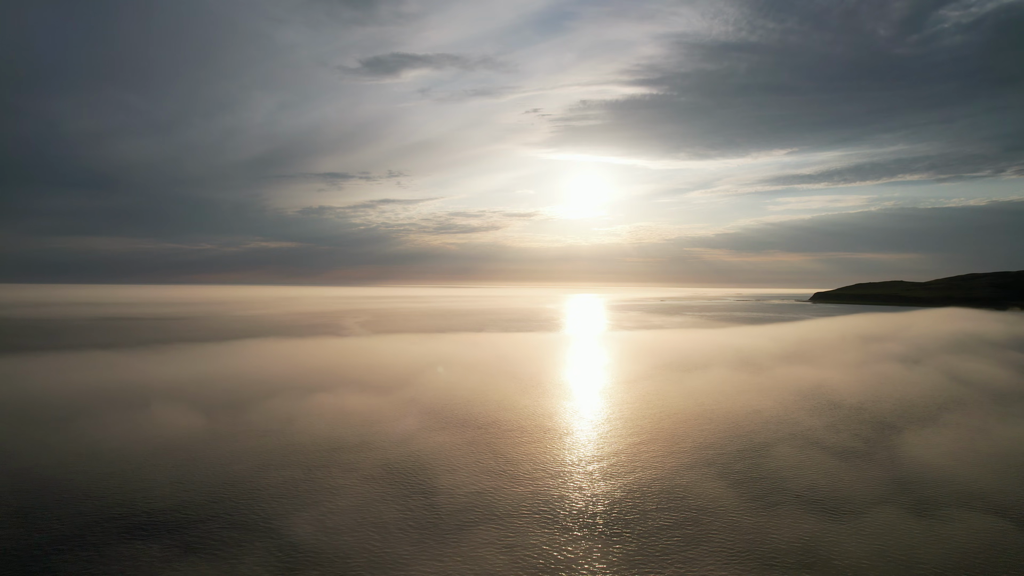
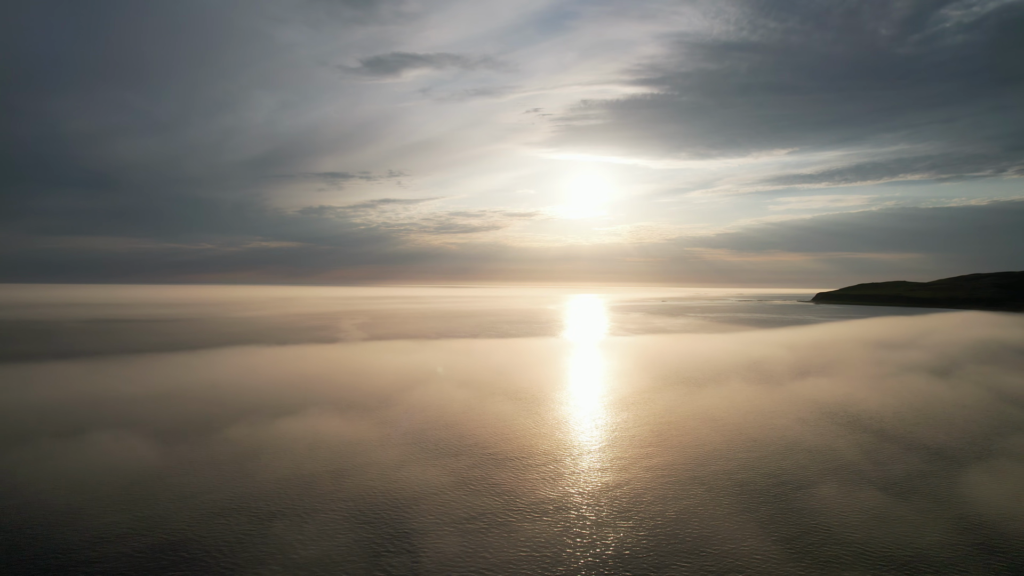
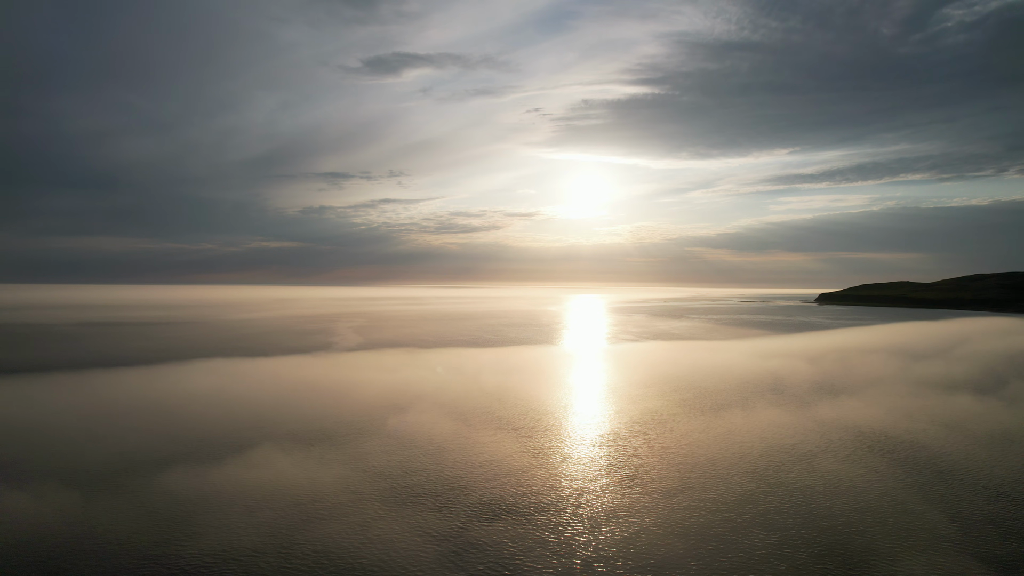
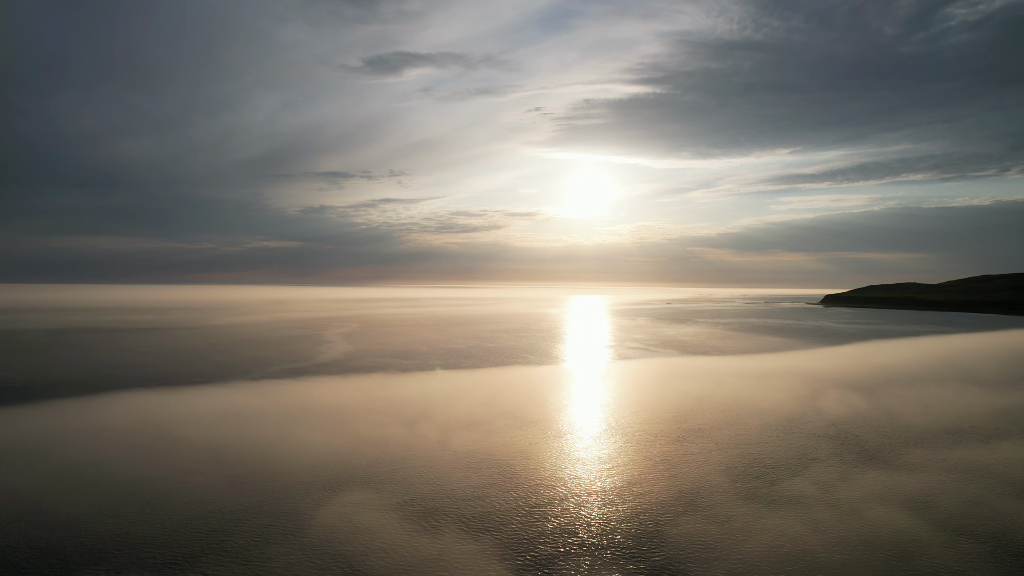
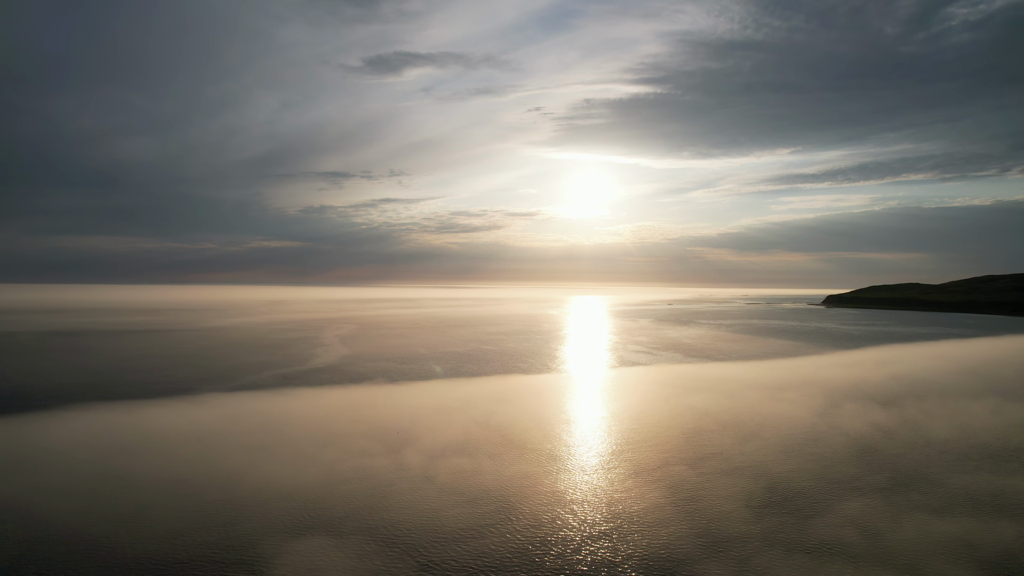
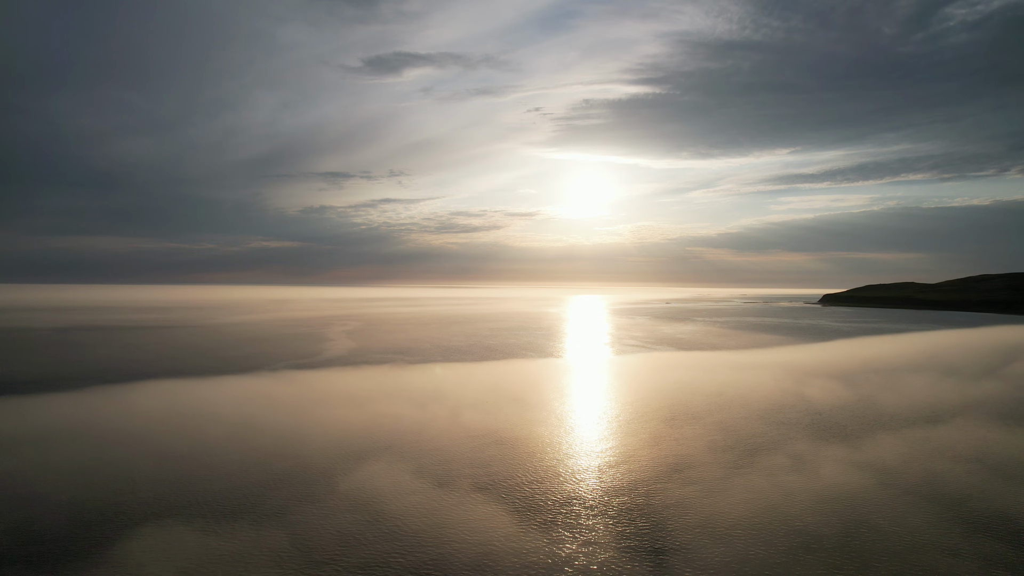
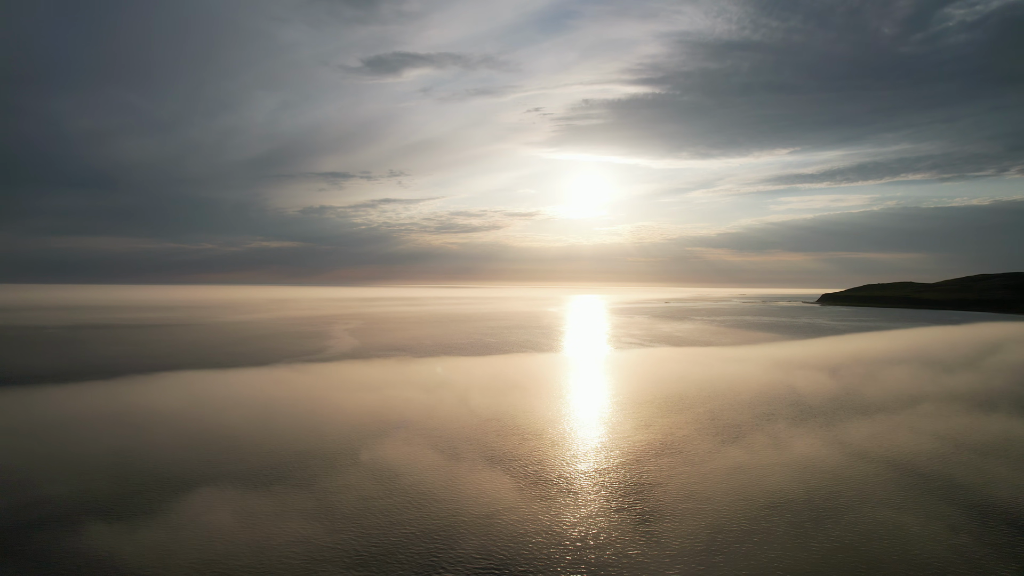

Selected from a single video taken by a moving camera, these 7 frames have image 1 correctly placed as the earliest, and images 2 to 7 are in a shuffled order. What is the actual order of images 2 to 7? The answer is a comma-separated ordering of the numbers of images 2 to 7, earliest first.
2, 3, 7, 6, 4, 5
